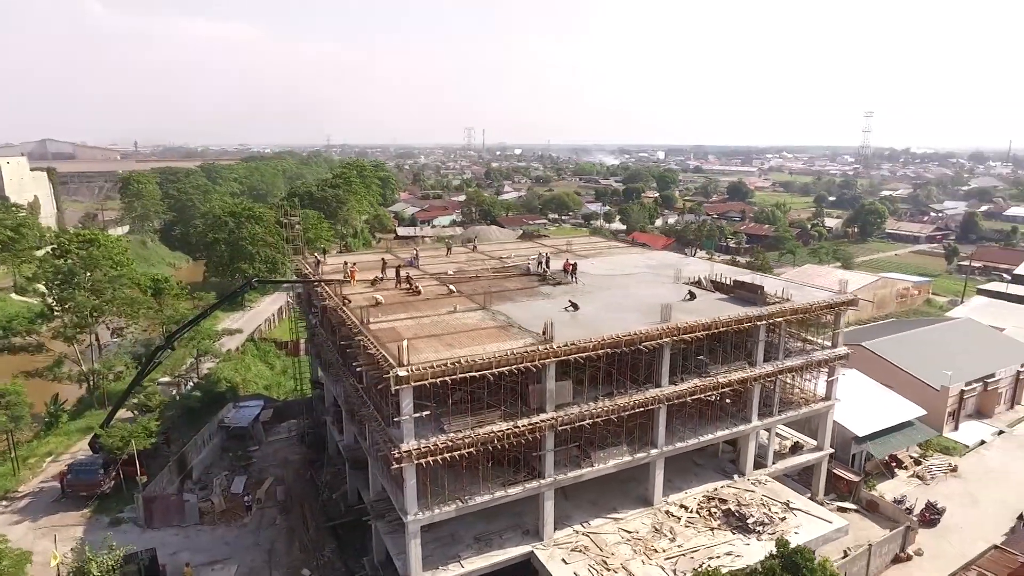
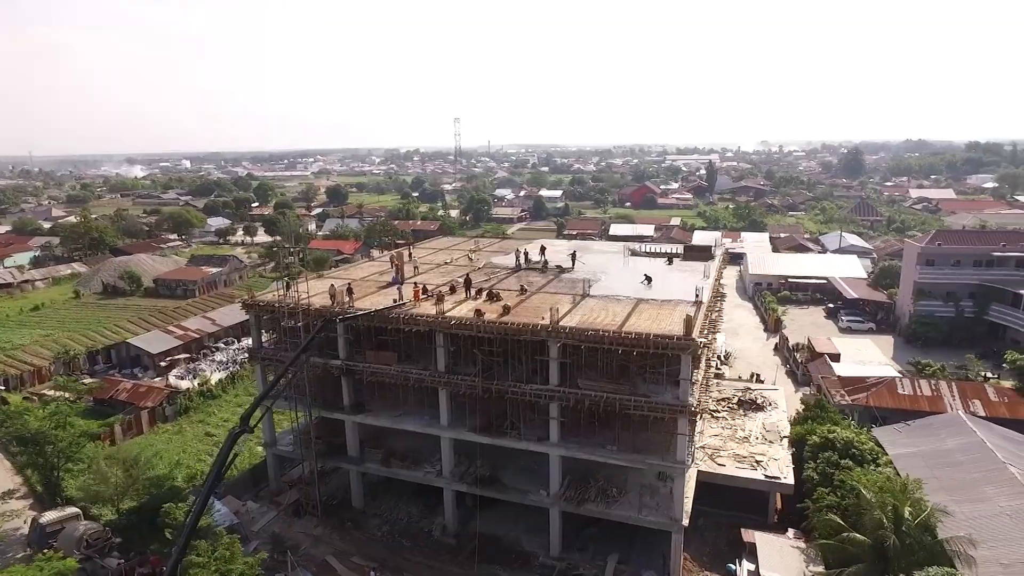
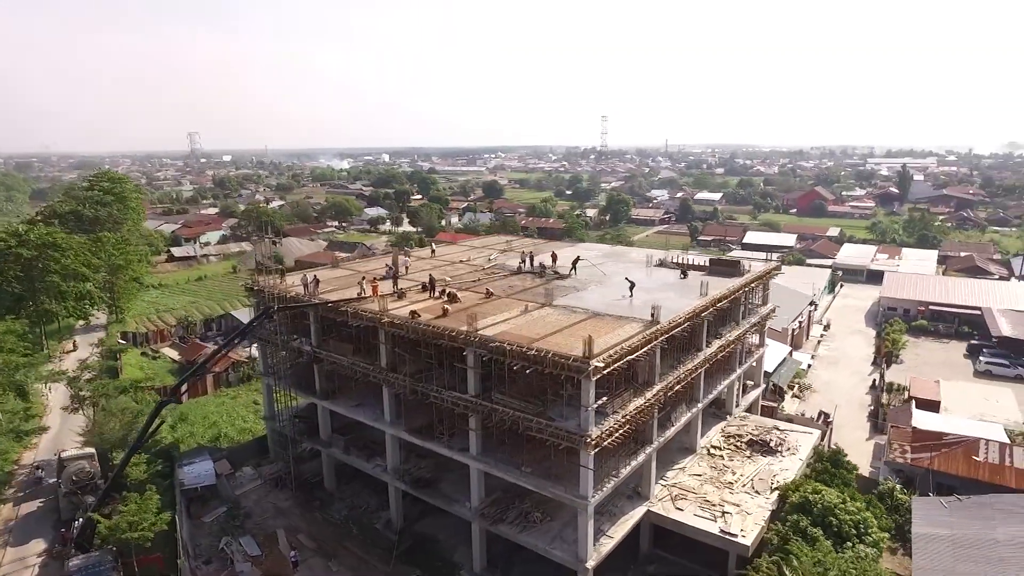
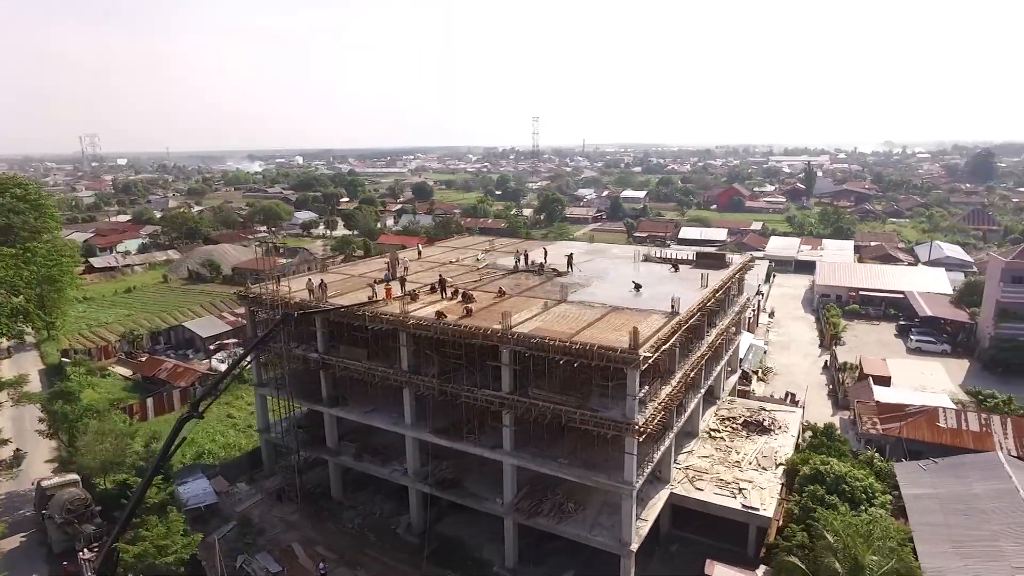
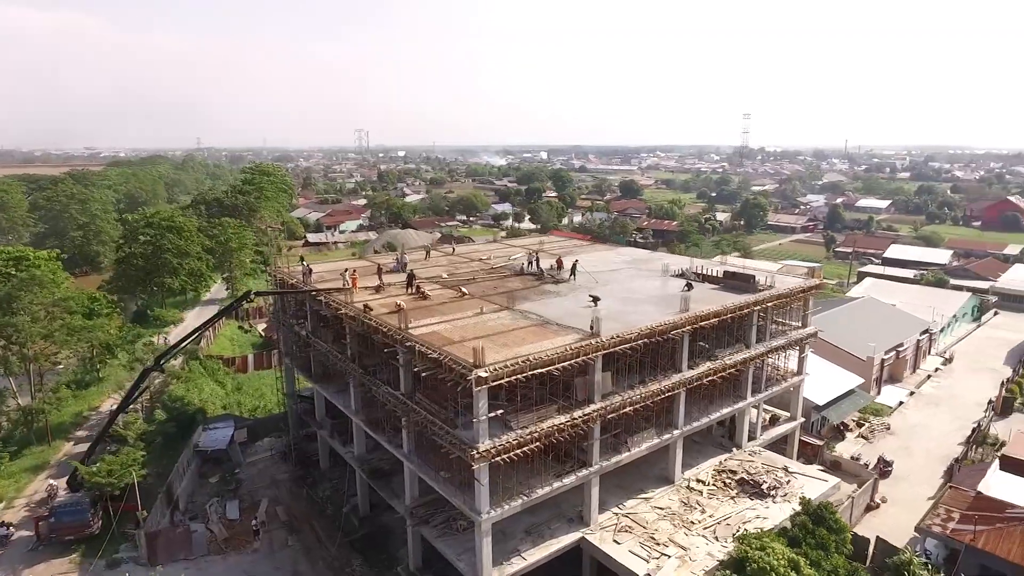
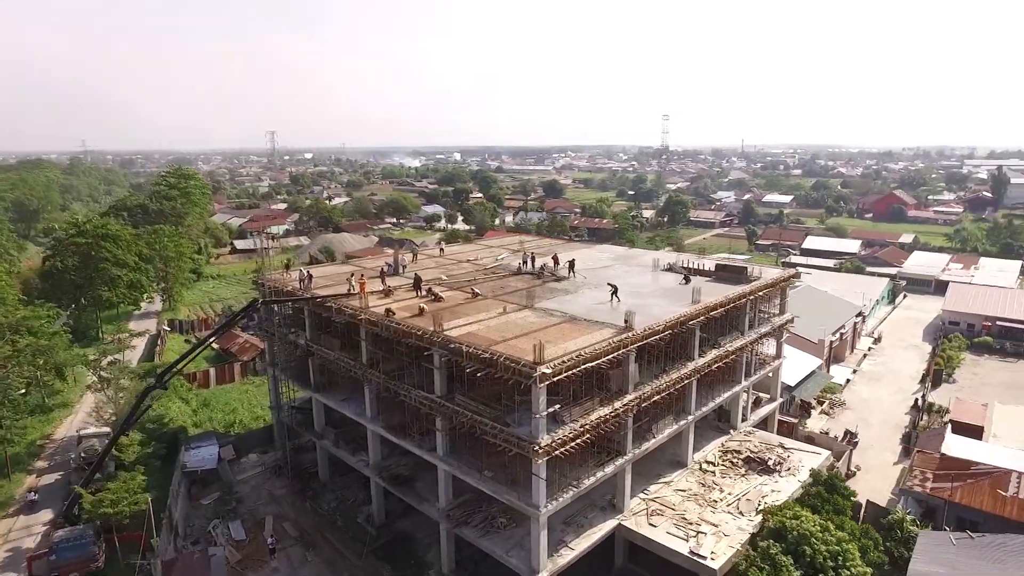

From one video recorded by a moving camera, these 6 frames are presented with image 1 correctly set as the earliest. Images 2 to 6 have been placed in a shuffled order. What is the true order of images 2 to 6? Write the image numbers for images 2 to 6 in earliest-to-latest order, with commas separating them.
5, 6, 3, 4, 2
